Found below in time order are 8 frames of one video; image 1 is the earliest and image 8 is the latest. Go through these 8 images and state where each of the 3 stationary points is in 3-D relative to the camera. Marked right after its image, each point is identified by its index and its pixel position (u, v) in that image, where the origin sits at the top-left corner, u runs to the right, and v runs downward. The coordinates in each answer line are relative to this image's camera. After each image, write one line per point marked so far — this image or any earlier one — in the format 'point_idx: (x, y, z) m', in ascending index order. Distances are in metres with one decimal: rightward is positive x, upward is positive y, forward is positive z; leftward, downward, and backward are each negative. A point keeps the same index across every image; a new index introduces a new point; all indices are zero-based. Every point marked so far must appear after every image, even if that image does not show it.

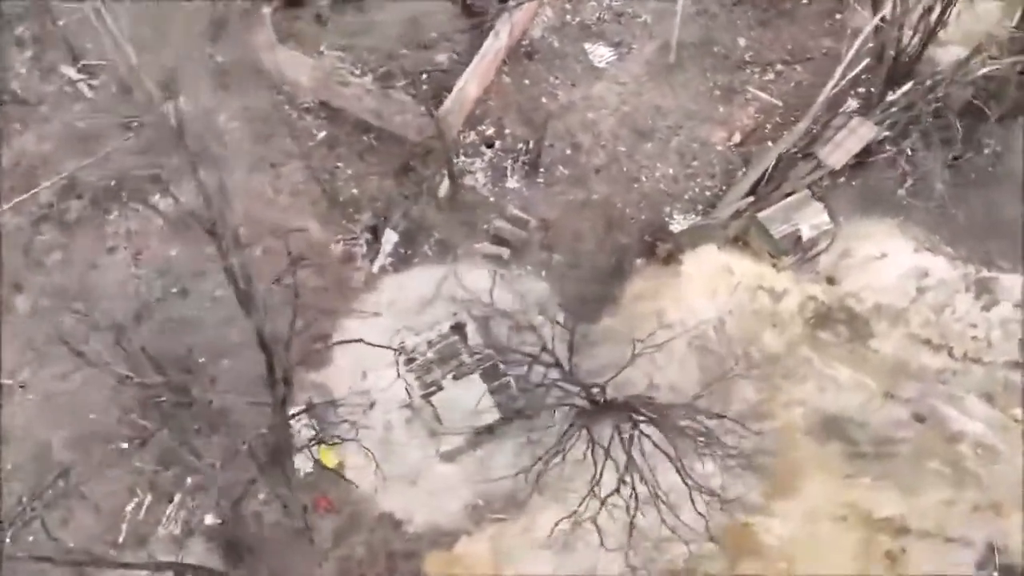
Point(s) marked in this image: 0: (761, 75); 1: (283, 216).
0: (+2.0, +1.6, +6.9) m
1: (-1.6, +0.5, +6.4) m
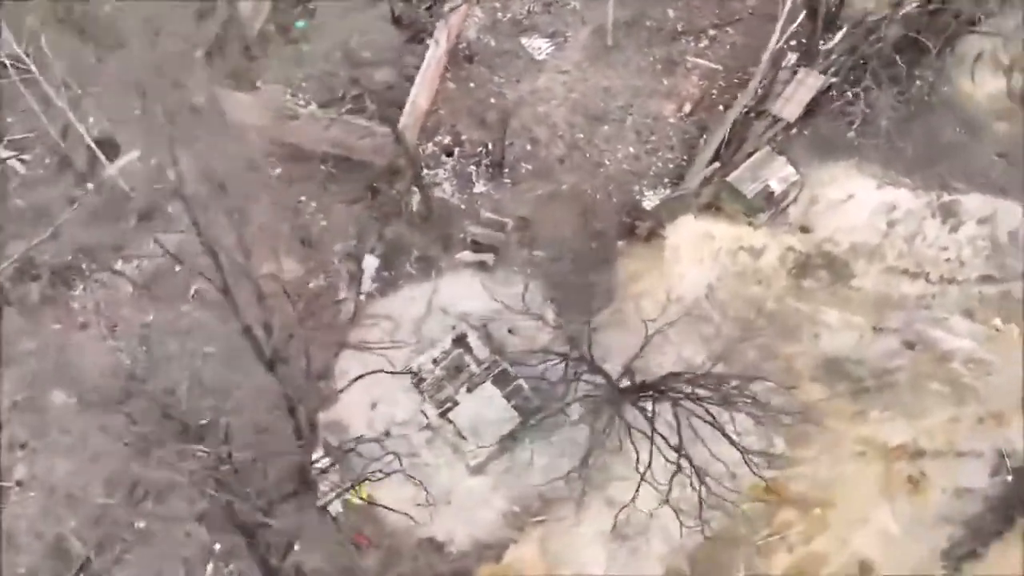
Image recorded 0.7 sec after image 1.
0: (+1.5, +1.9, +7.1) m
1: (-1.8, +0.2, +6.2) m
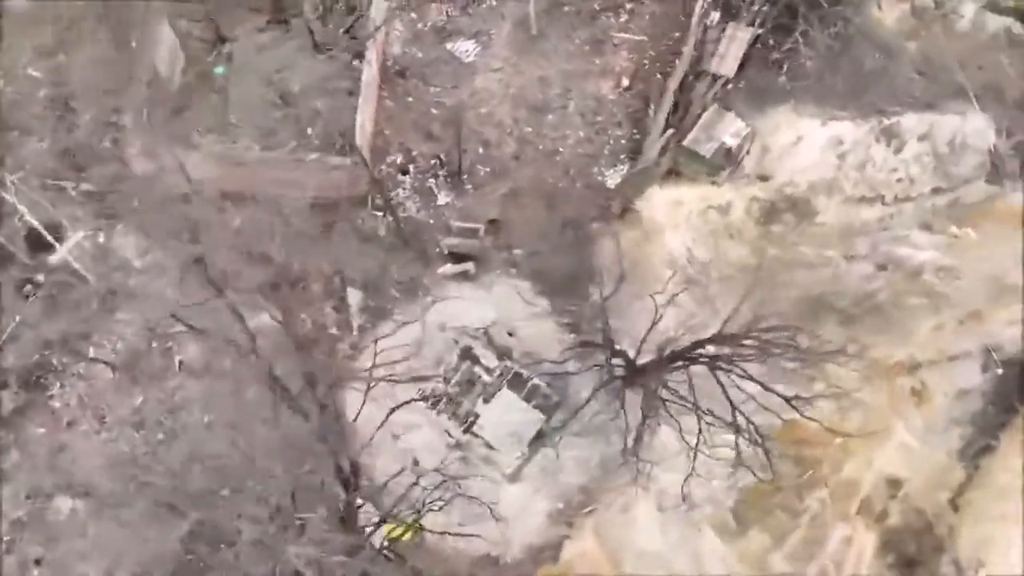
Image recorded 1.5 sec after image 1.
0: (+0.9, +2.1, +7.2) m
1: (-1.9, -0.2, +6.0) m
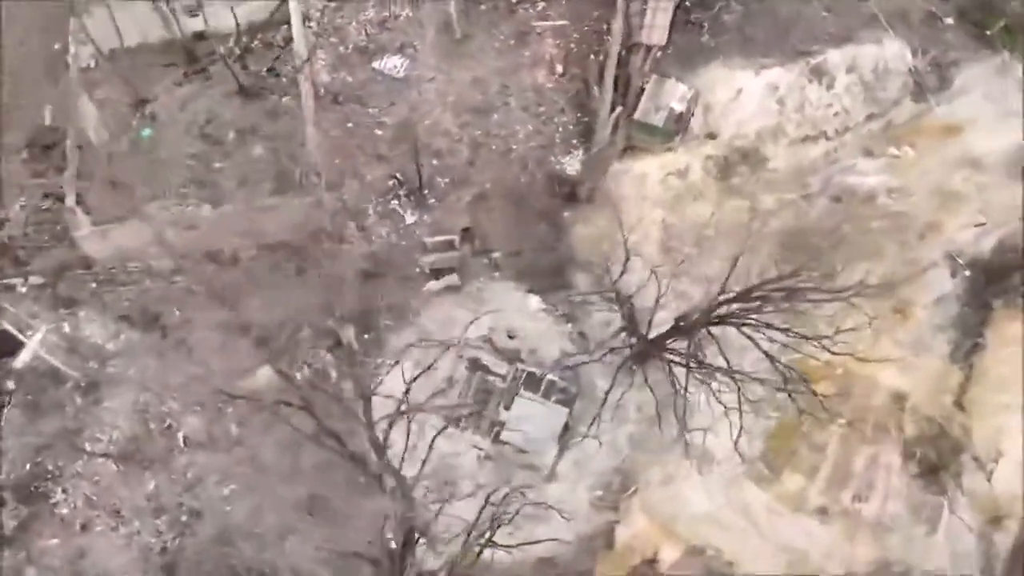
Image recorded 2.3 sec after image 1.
0: (+0.2, +2.2, +7.2) m
1: (-1.8, -0.6, +5.8) m
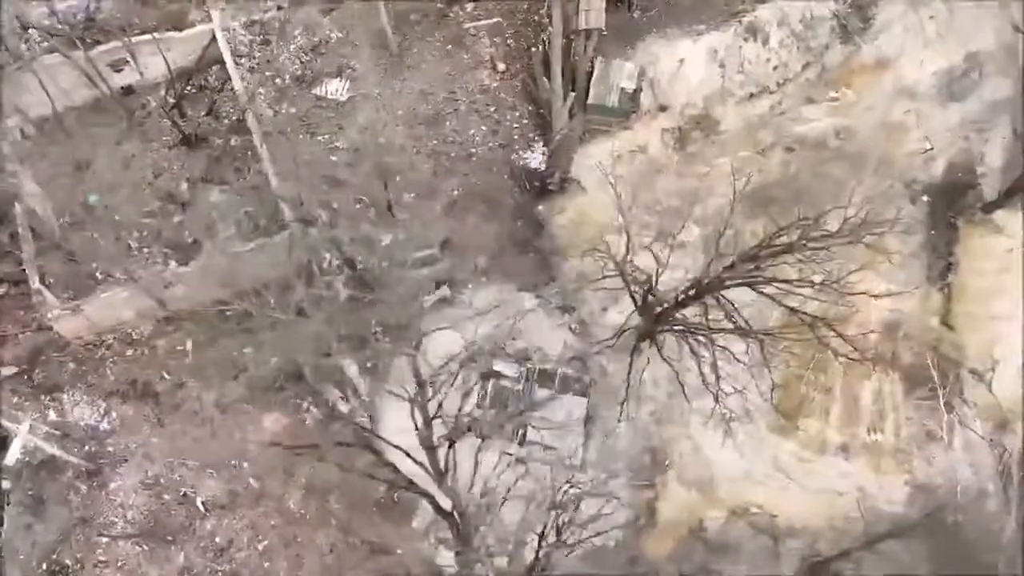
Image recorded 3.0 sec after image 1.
0: (-0.3, +2.2, +7.2) m
1: (-1.7, -1.0, +5.6) m
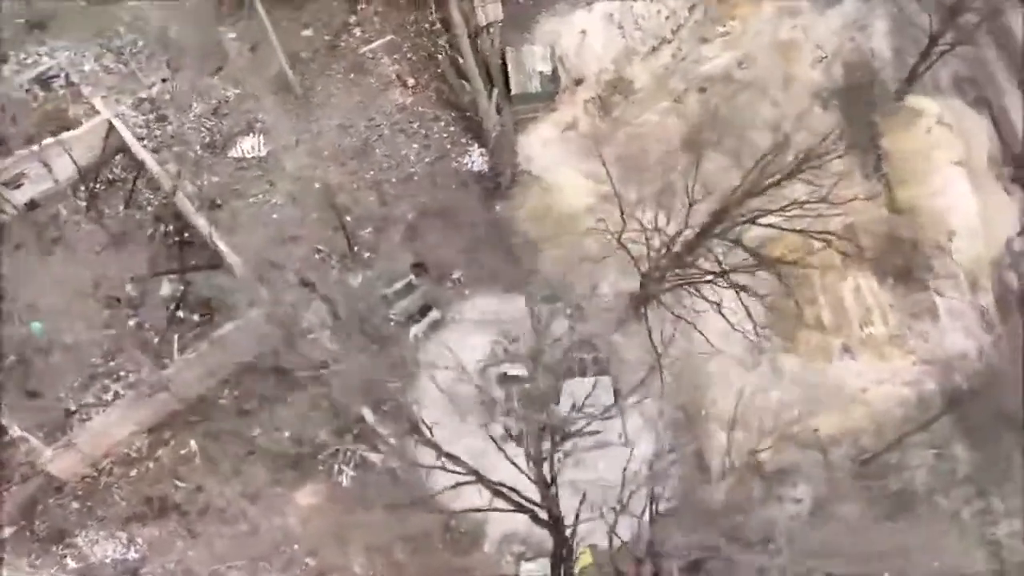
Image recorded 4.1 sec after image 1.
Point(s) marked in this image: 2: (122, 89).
0: (-1.2, +2.0, +7.0) m
1: (-1.4, -1.4, +5.4) m
2: (-3.3, +1.7, +7.7) m
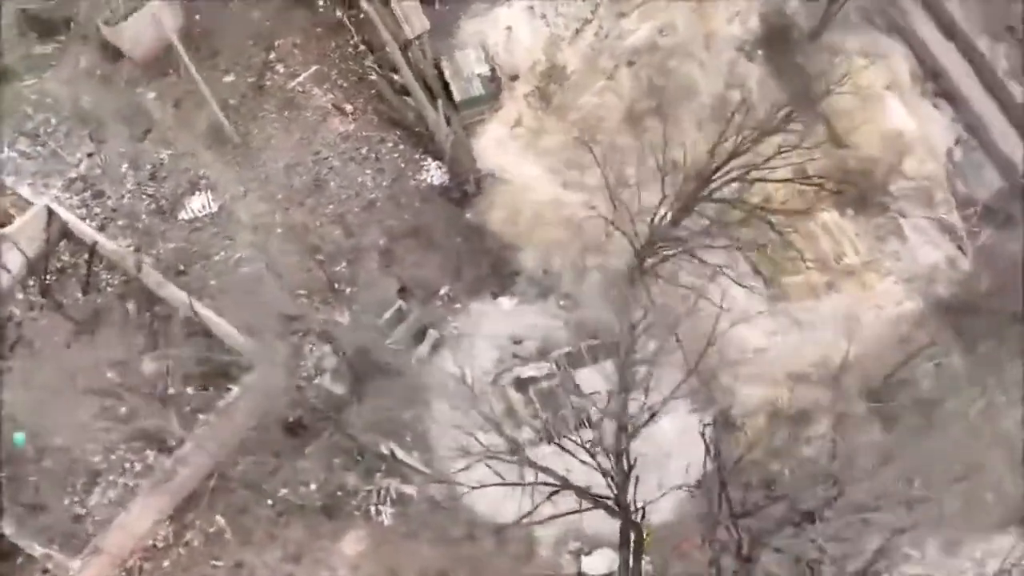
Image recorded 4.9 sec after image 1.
0: (-1.8, +1.7, +6.9) m
1: (-1.1, -1.7, +5.2) m
2: (-3.8, +1.0, +7.3) m
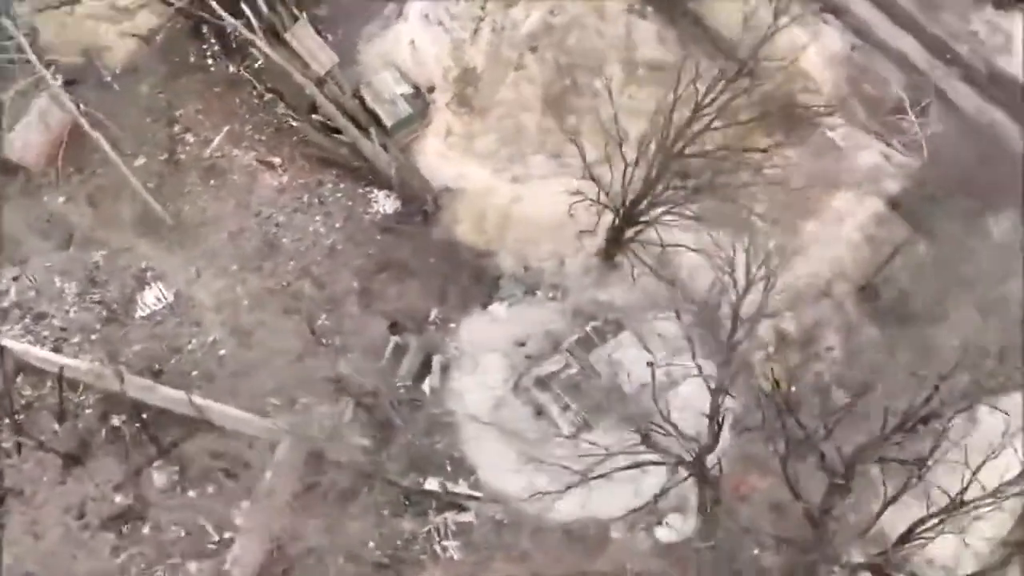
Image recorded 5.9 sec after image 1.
0: (-2.3, +1.1, +6.5) m
1: (-0.6, -2.0, +5.1) m
2: (-4.2, -0.2, +6.7) m
